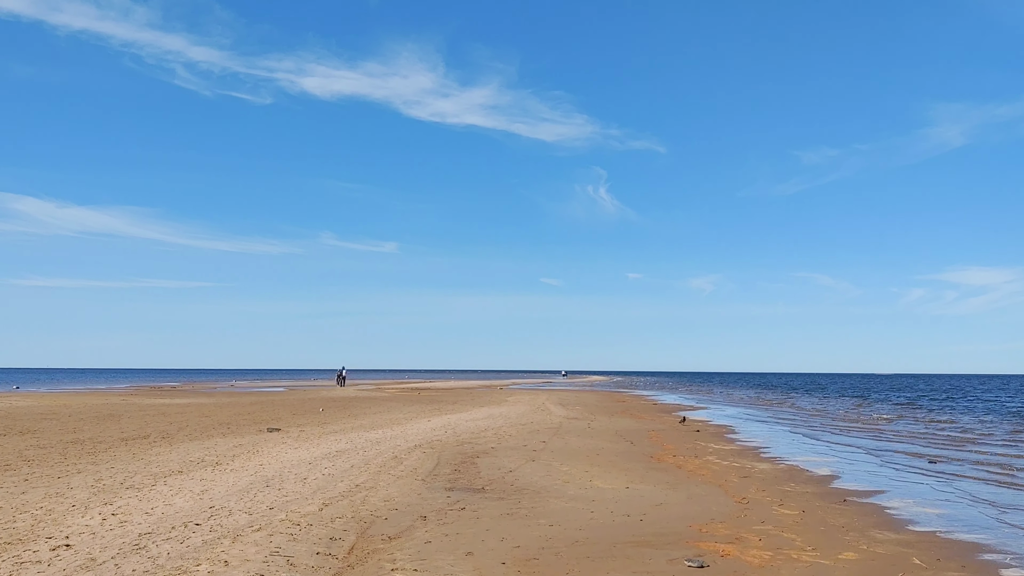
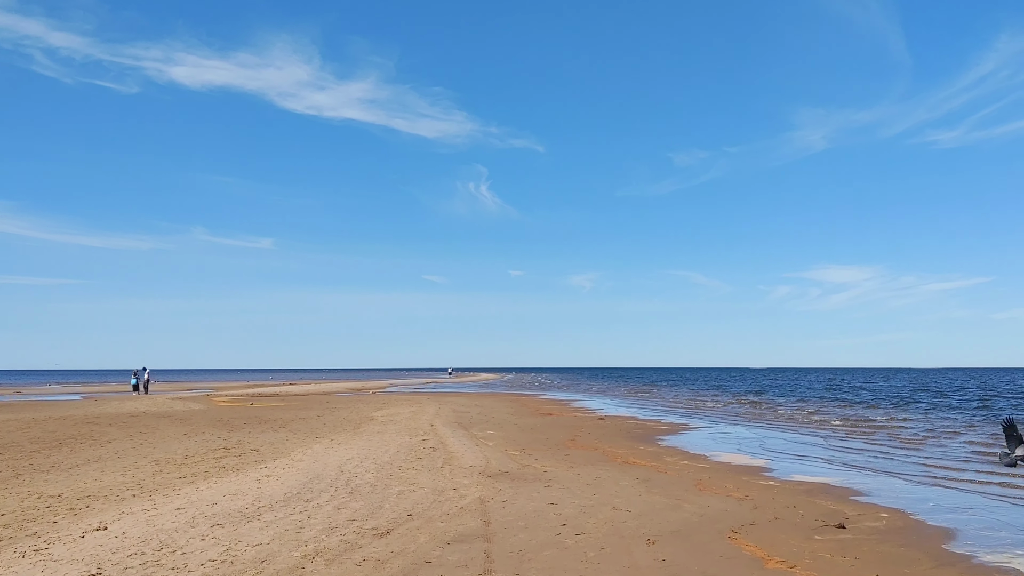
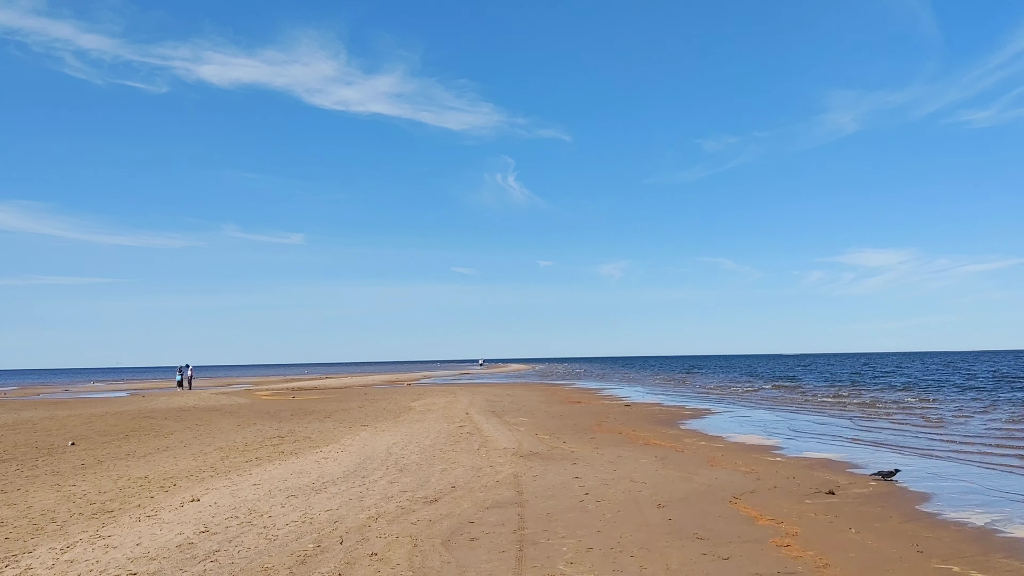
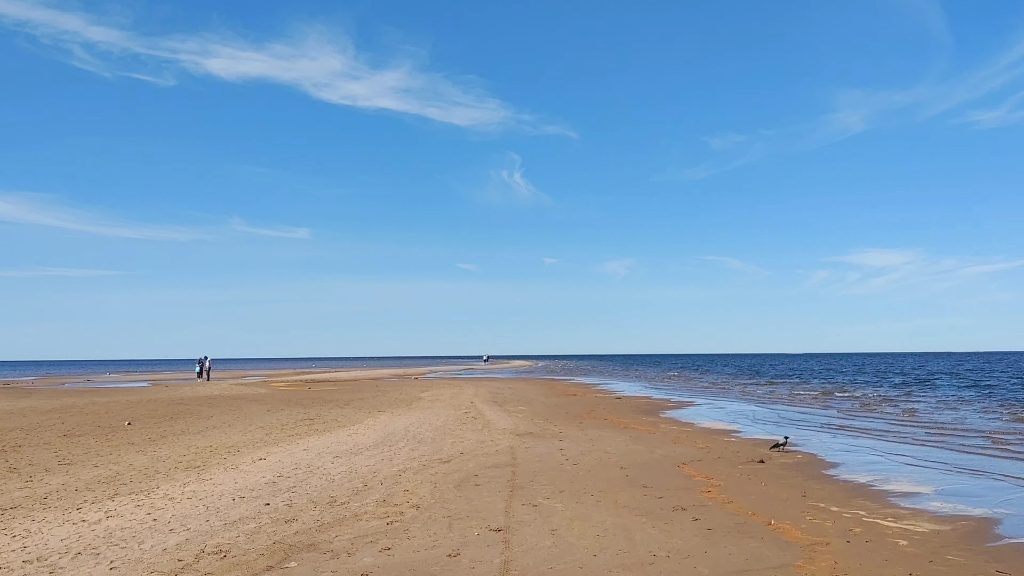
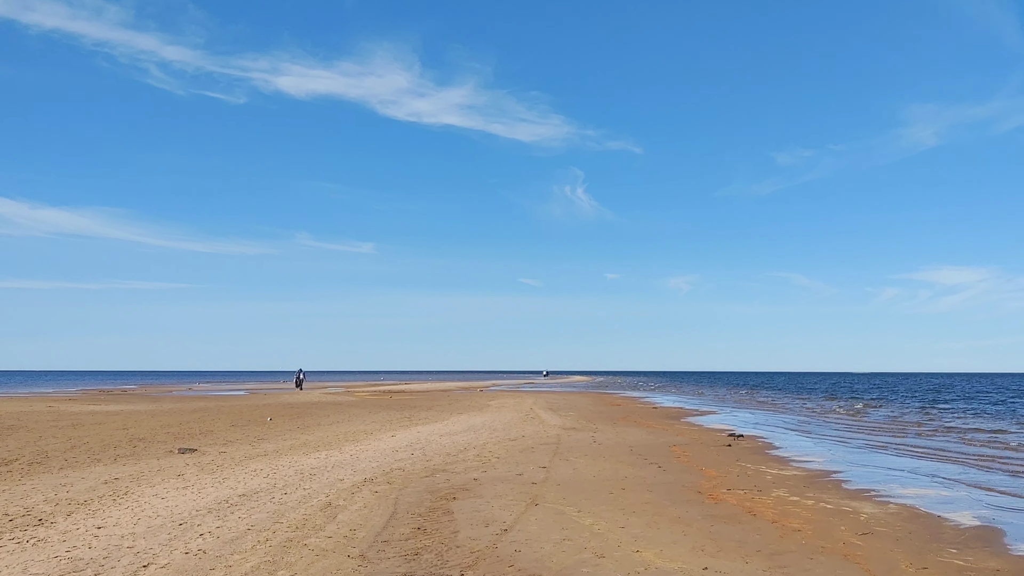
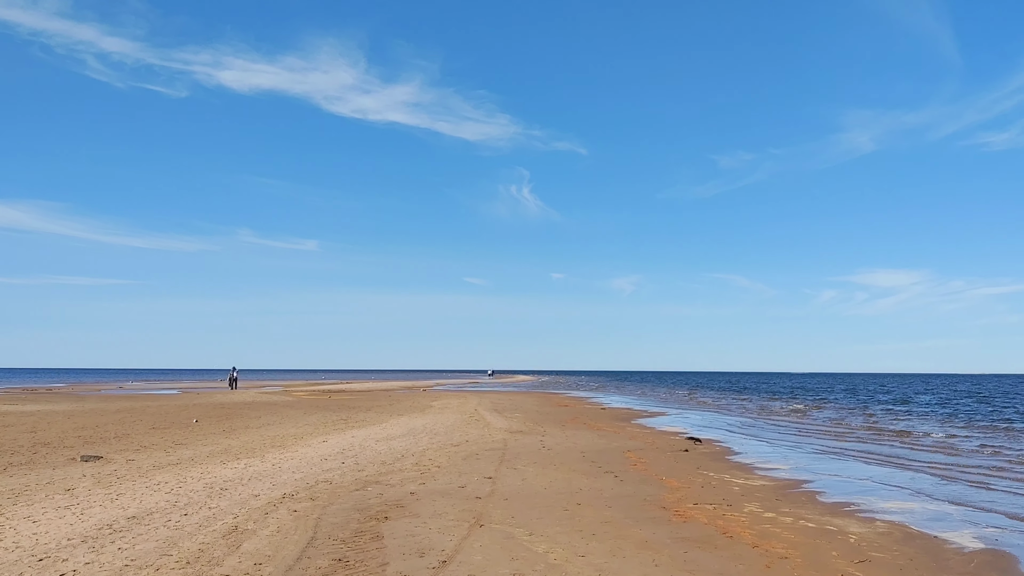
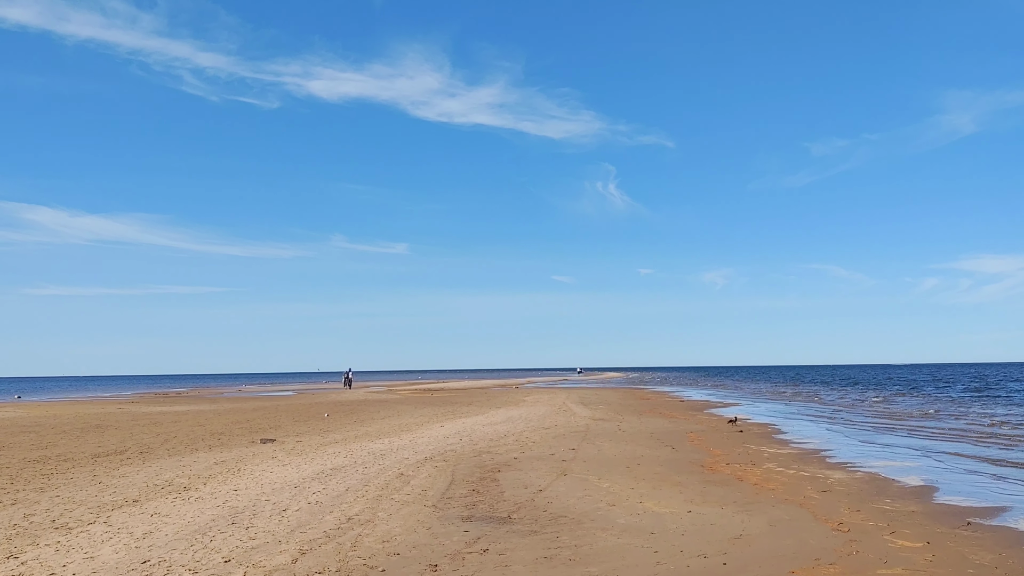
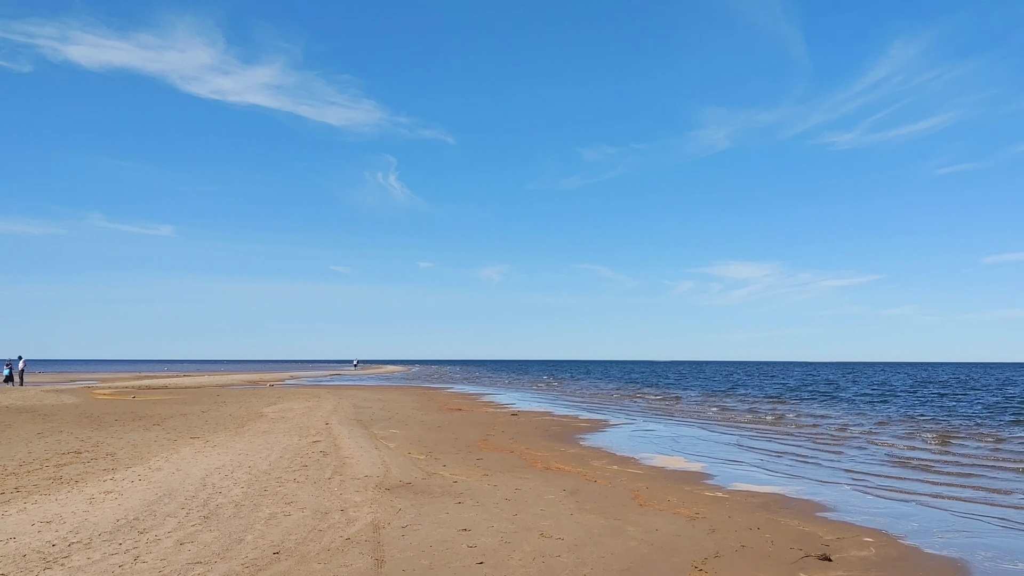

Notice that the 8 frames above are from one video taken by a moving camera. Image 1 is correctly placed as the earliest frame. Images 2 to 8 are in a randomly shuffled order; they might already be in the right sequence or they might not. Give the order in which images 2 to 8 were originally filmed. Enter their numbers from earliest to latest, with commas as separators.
7, 5, 6, 4, 3, 2, 8
